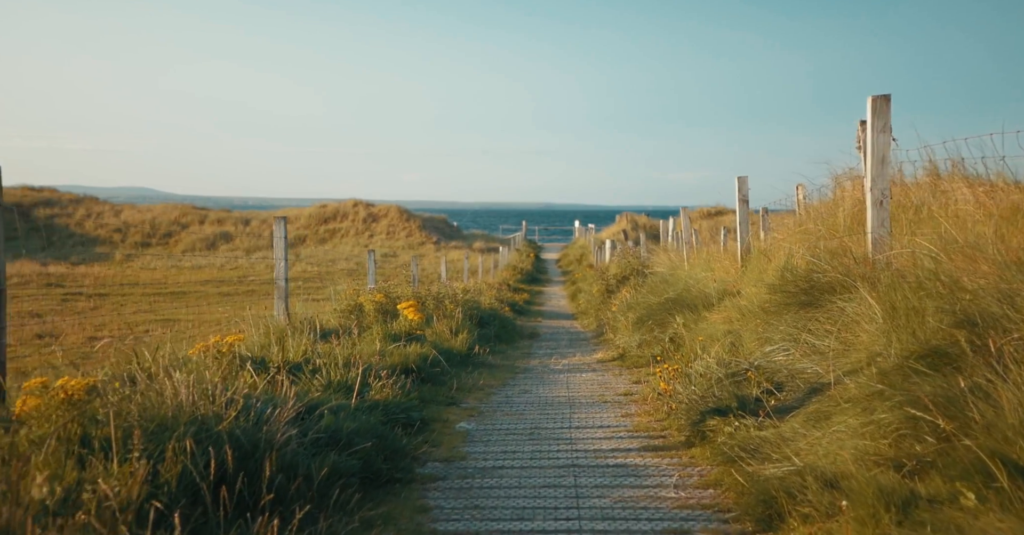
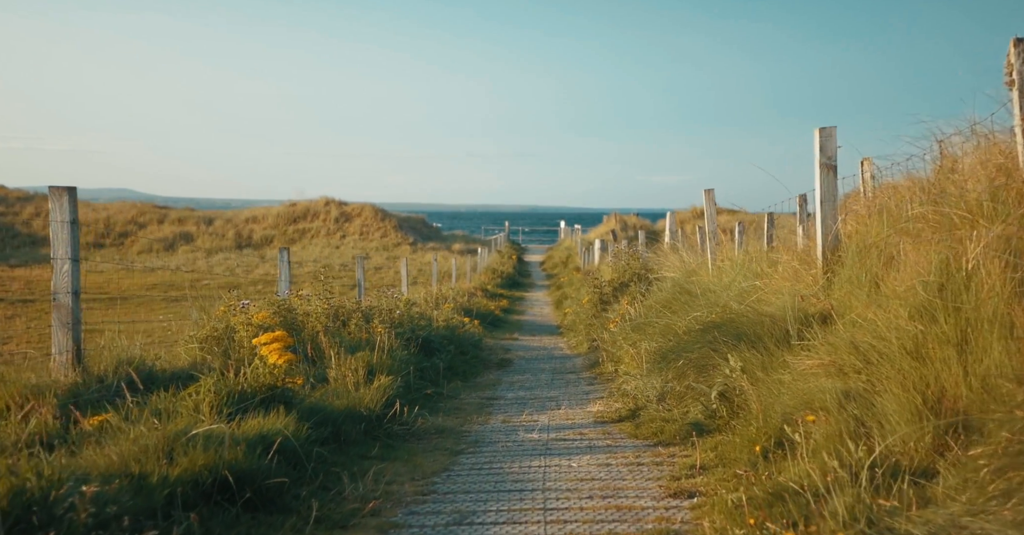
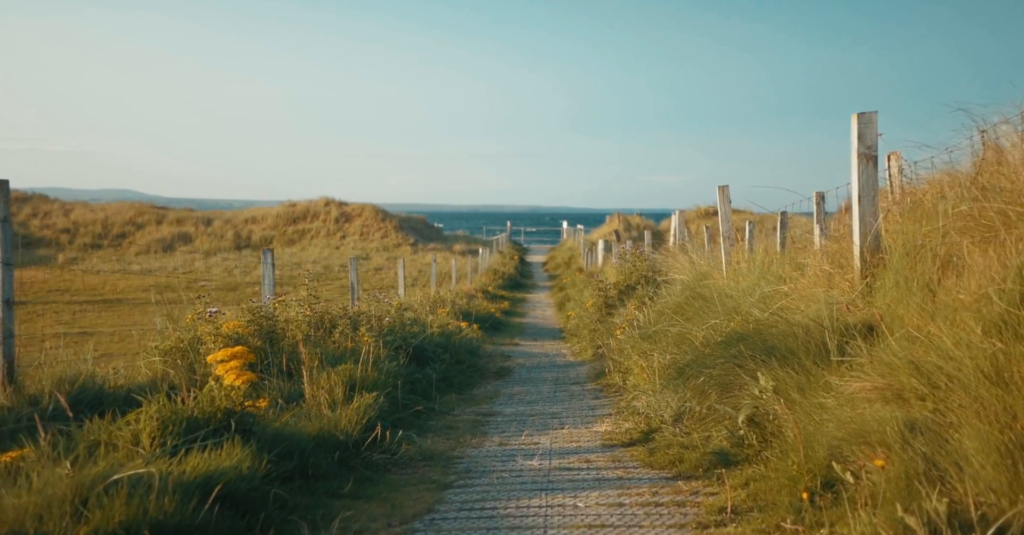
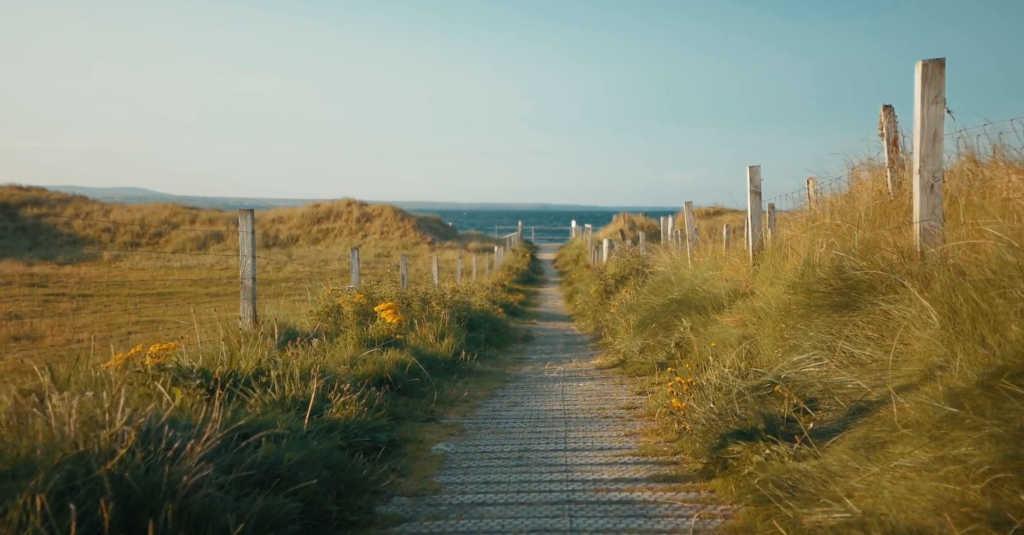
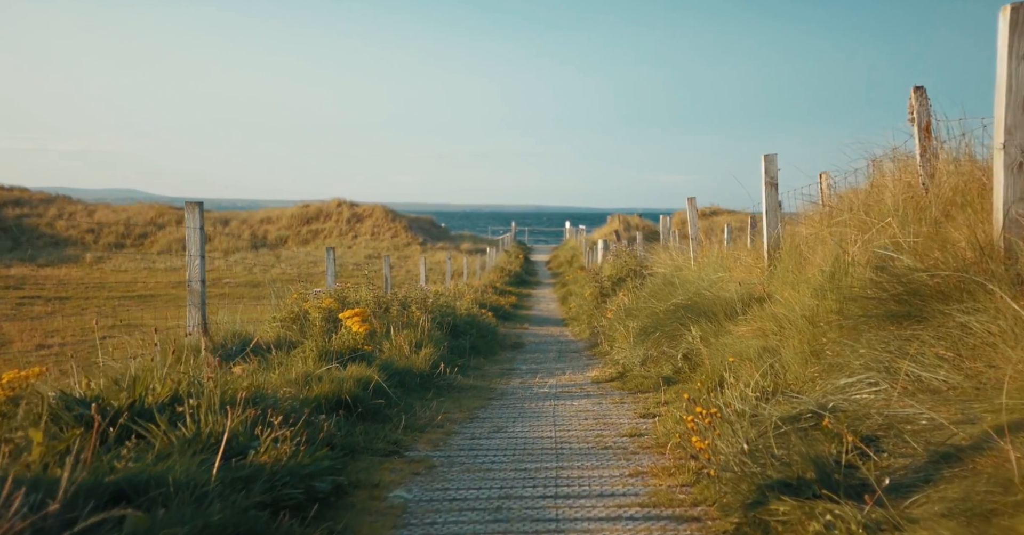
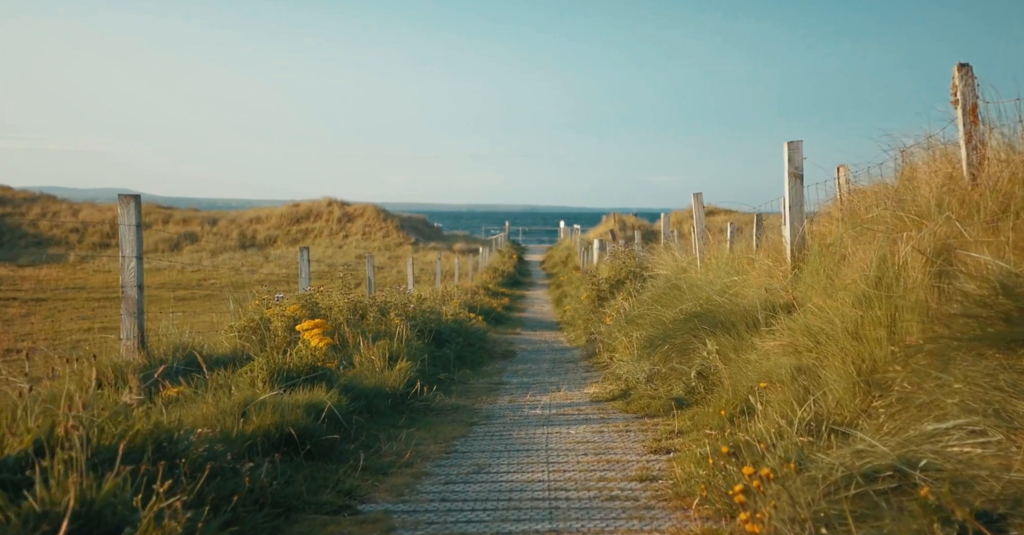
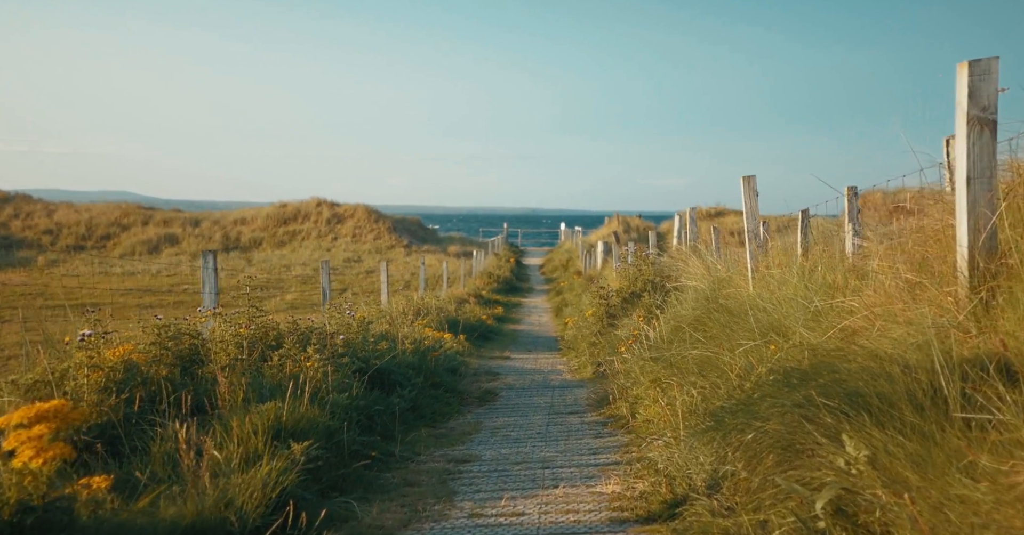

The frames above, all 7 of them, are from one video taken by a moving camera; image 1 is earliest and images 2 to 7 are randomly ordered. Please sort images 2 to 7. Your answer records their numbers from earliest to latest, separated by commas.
4, 5, 6, 2, 3, 7
